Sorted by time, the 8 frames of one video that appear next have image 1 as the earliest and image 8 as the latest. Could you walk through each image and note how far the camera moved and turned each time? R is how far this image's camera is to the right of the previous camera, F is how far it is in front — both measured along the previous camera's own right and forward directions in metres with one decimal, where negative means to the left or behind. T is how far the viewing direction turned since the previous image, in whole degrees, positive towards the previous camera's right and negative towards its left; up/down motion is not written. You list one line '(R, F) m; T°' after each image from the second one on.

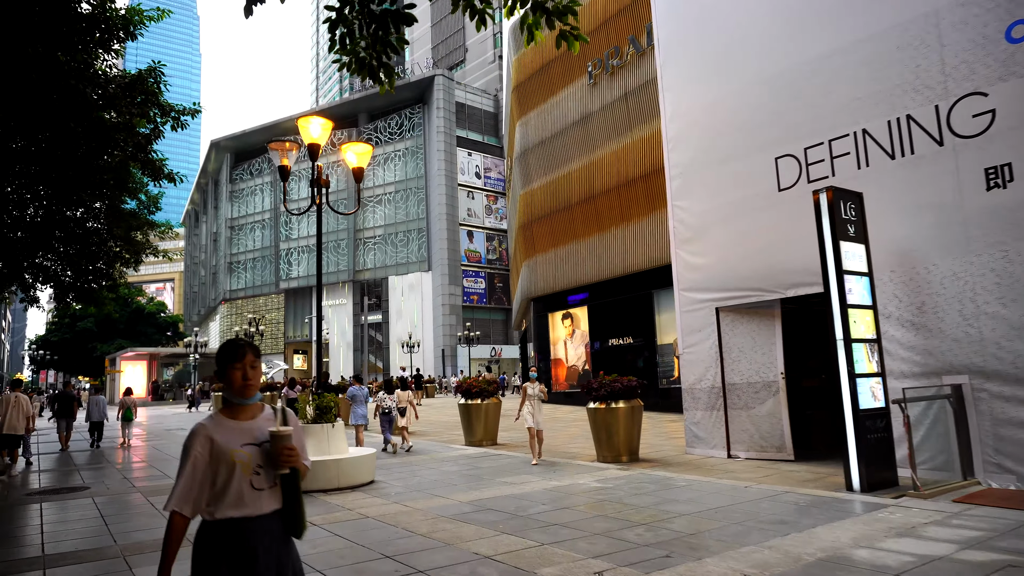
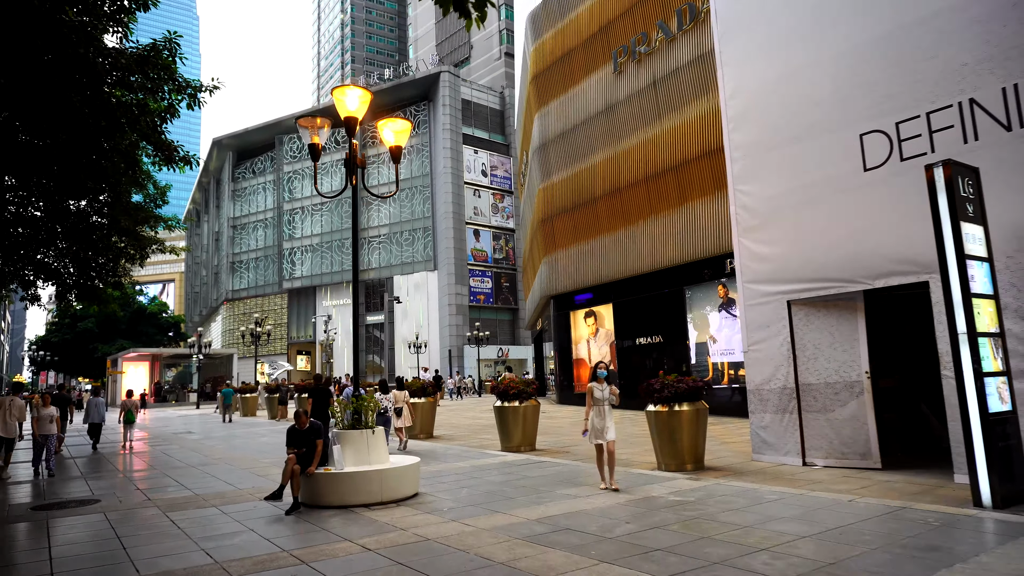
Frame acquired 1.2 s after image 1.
(-0.6, +0.7) m; 0°
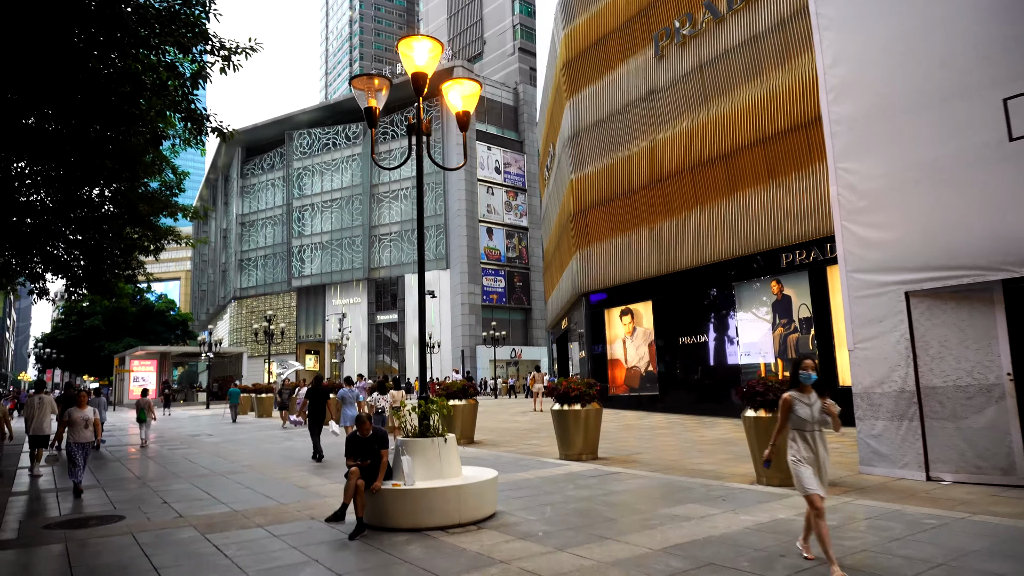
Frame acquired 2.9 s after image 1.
(-0.7, +0.9) m; 0°
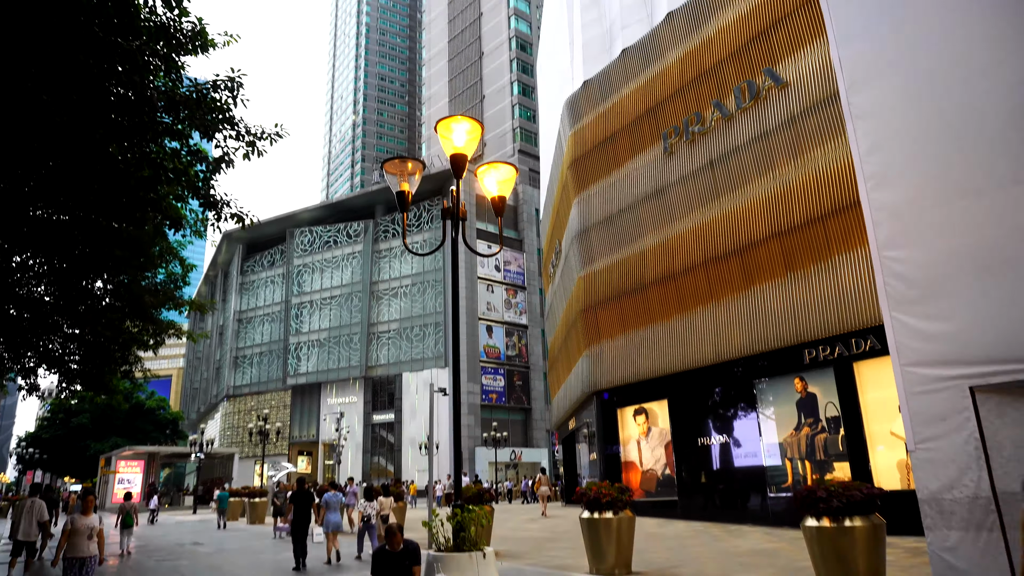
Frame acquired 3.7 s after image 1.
(-0.4, +0.4) m; 0°
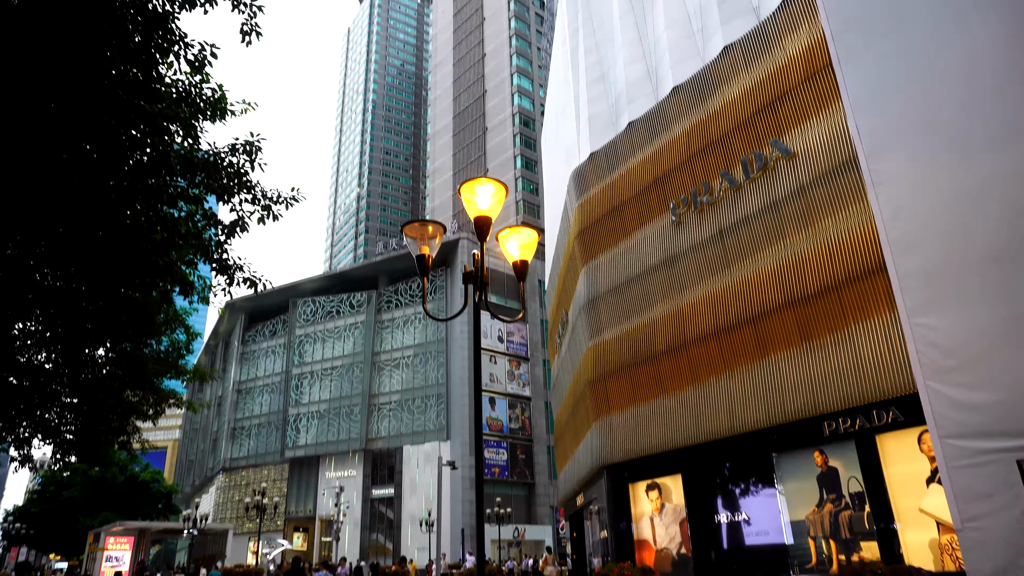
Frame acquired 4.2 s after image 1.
(-0.2, +0.2) m; 0°
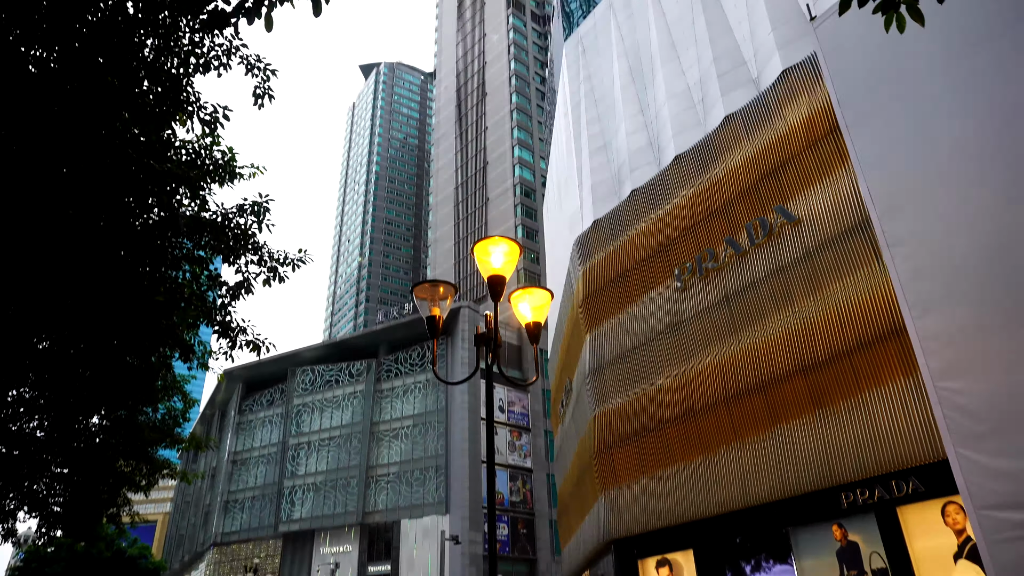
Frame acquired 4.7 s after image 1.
(-0.1, +0.2) m; 0°
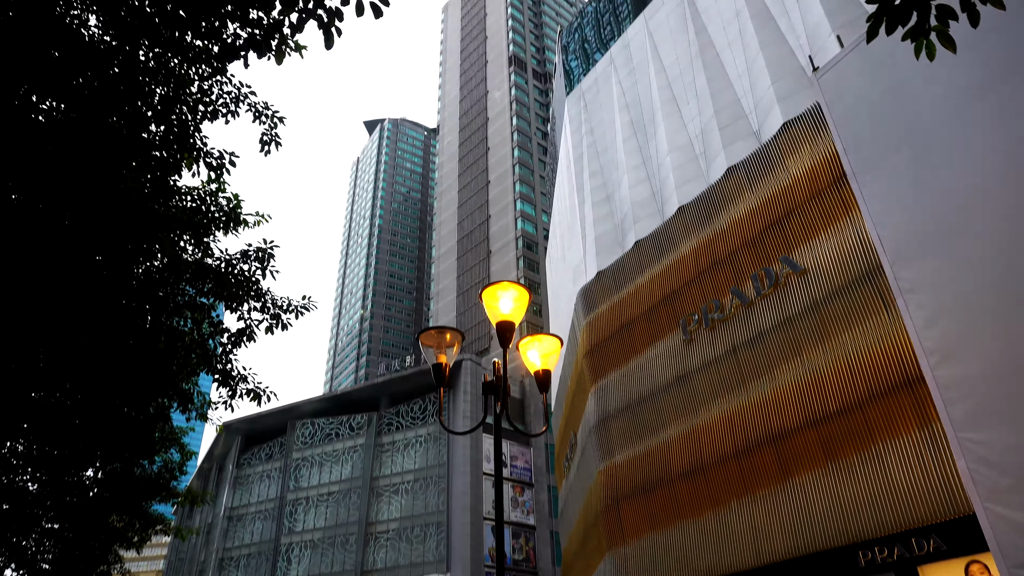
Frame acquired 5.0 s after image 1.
(-0.1, +0.1) m; 0°
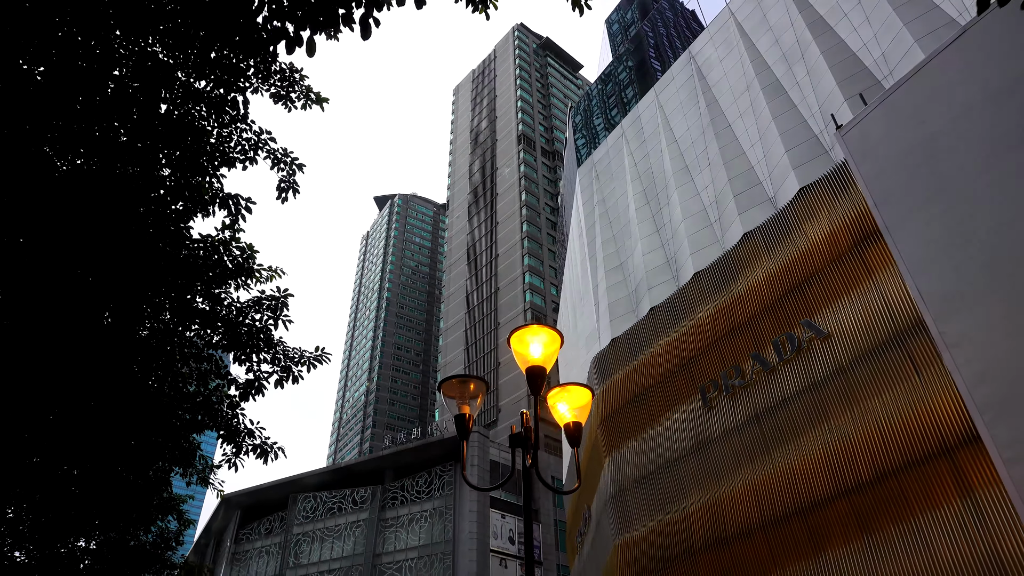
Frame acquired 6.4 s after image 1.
(-0.2, +0.3) m; -1°
